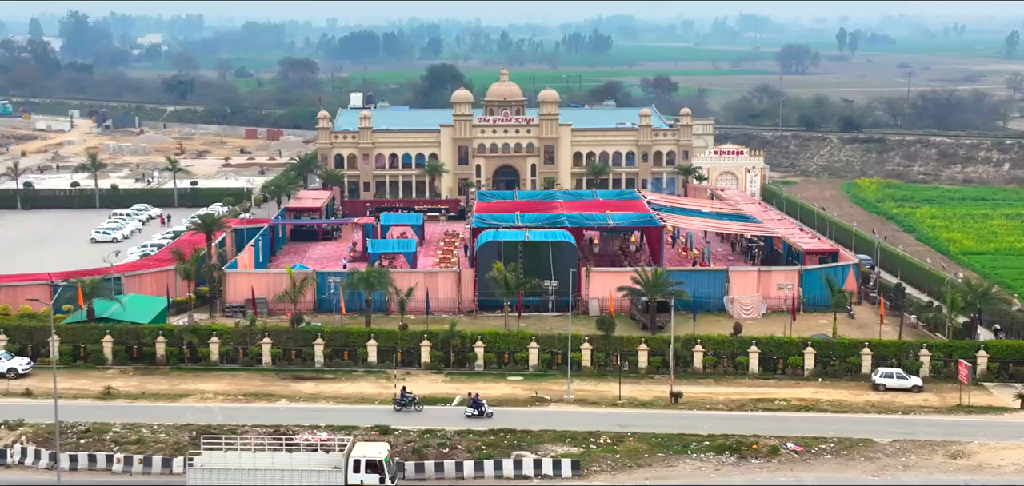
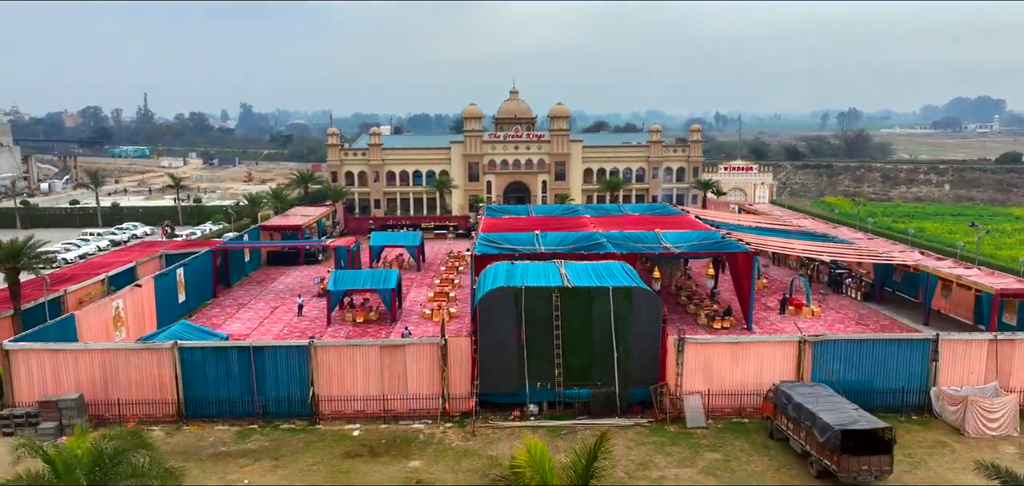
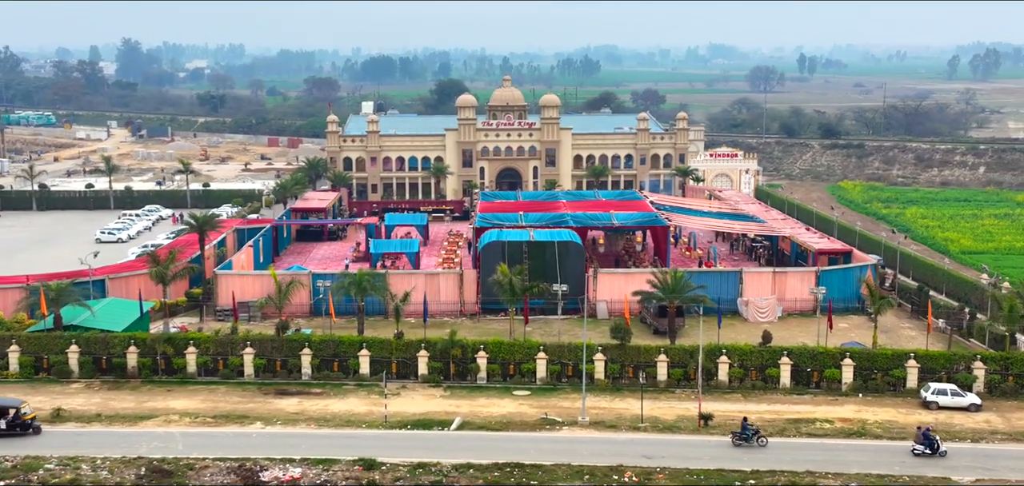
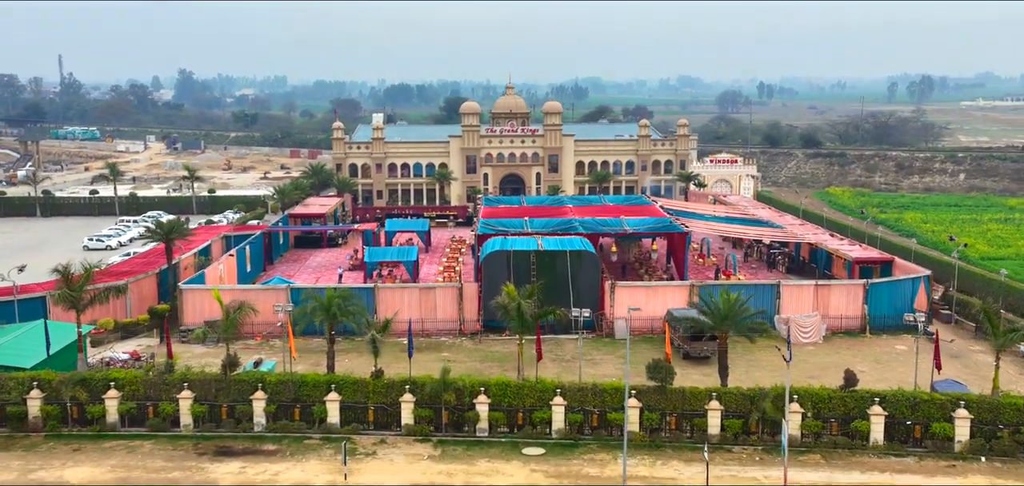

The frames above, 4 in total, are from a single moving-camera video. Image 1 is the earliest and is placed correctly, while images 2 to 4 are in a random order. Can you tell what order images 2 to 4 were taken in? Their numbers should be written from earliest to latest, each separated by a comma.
3, 4, 2
